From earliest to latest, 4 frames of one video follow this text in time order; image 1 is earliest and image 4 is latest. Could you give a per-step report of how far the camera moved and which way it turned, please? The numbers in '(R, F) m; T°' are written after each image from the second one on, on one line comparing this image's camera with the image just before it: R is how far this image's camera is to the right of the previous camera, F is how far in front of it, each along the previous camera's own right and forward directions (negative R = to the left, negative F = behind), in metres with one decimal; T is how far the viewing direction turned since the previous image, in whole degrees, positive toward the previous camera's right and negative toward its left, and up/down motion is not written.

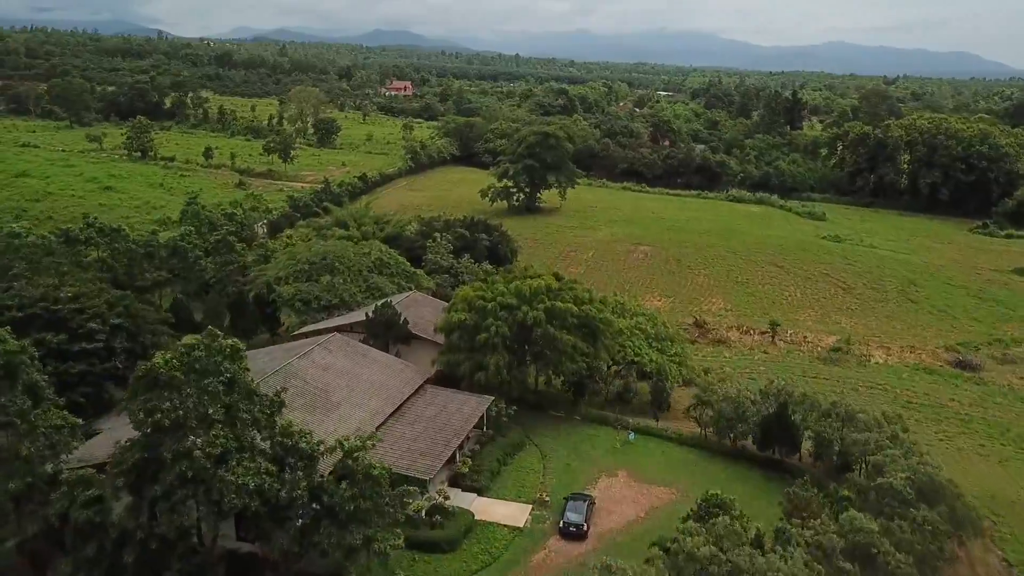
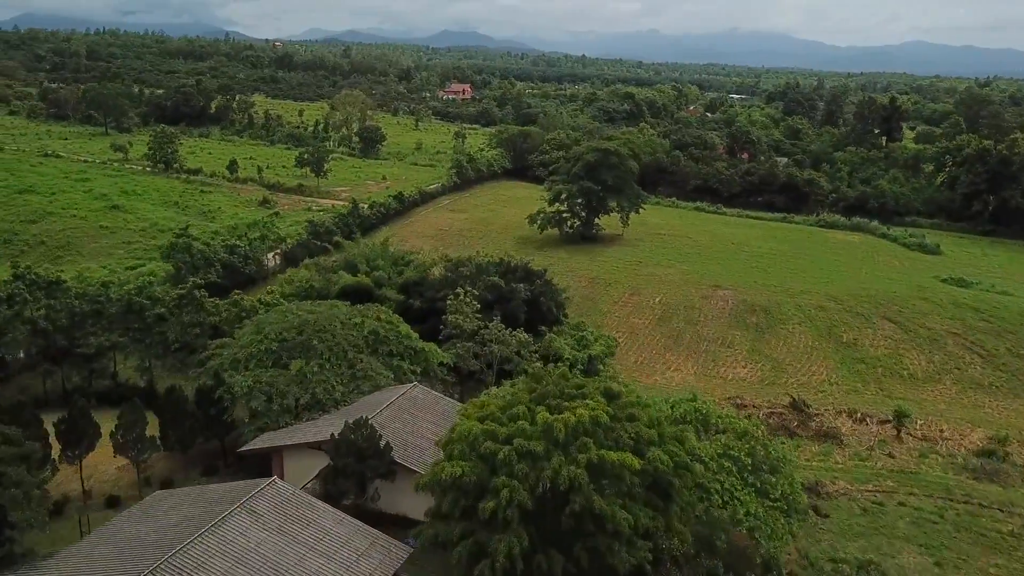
(+0.4, +5.7) m; -4°
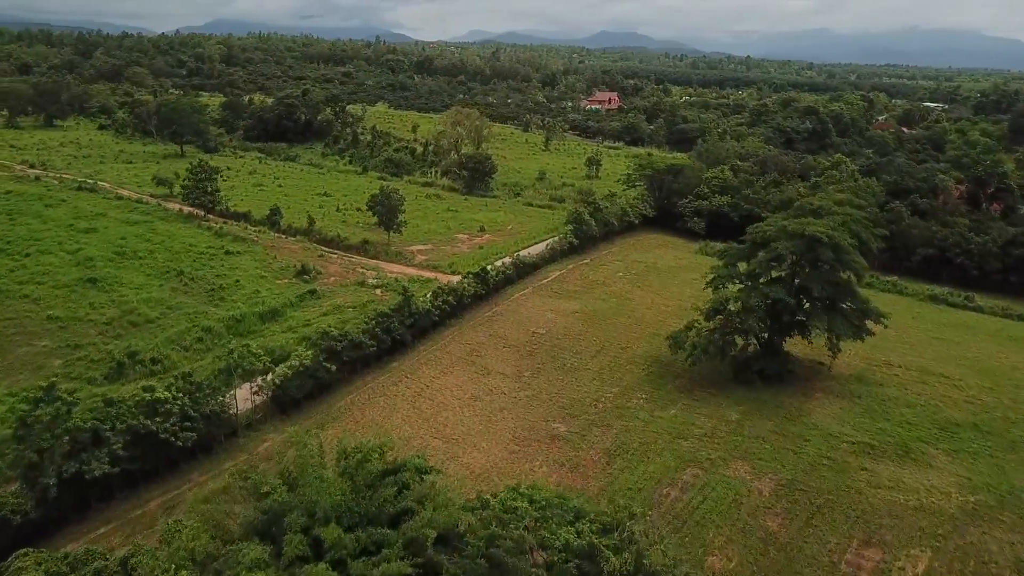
(+0.4, +13.1) m; -10°
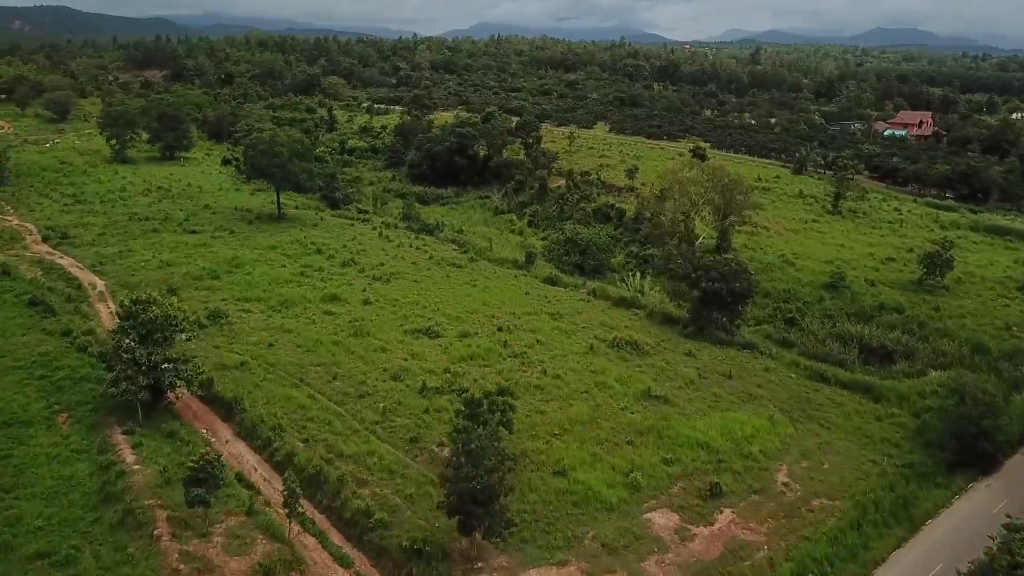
(-0.9, +21.0) m; -16°
